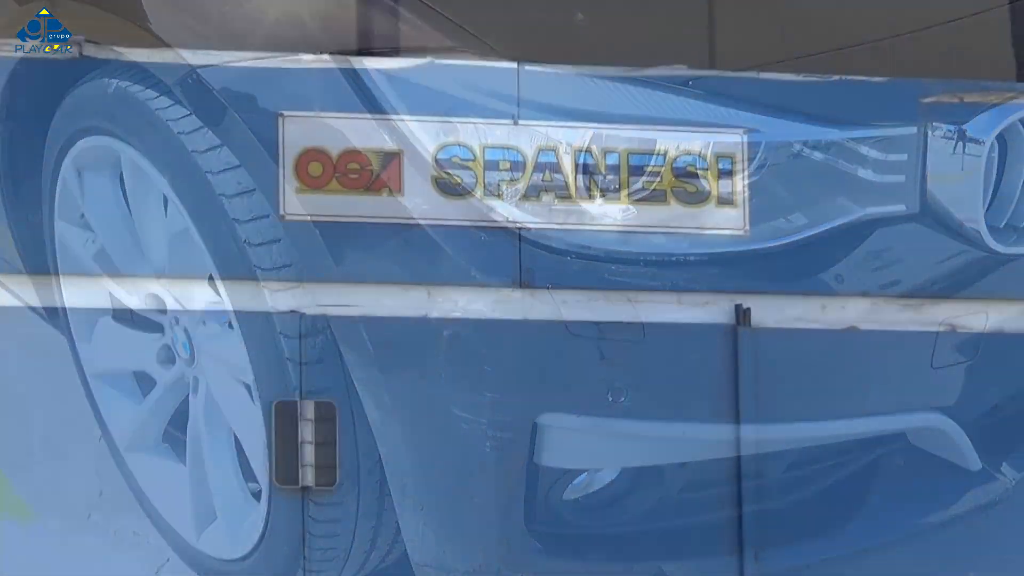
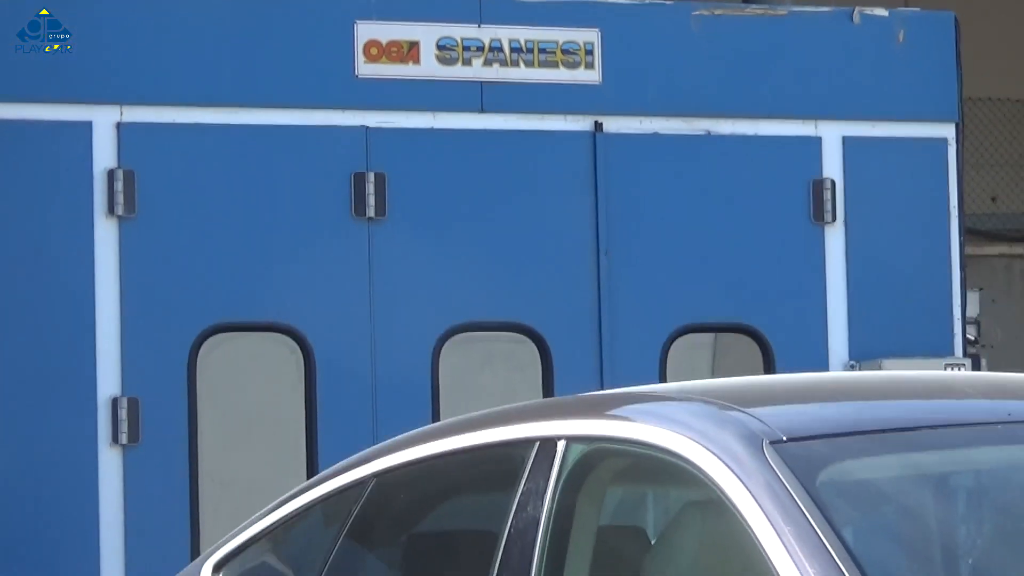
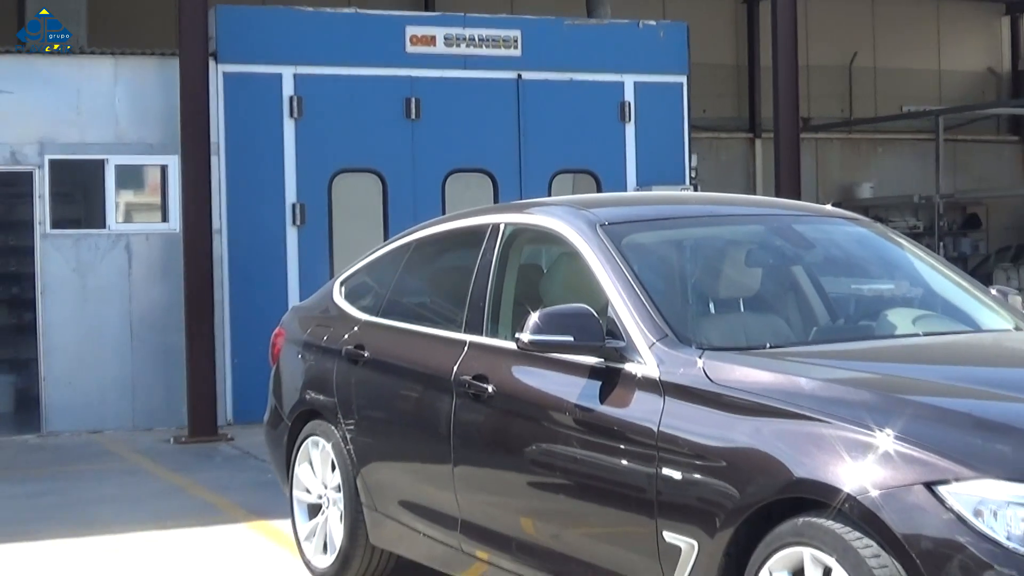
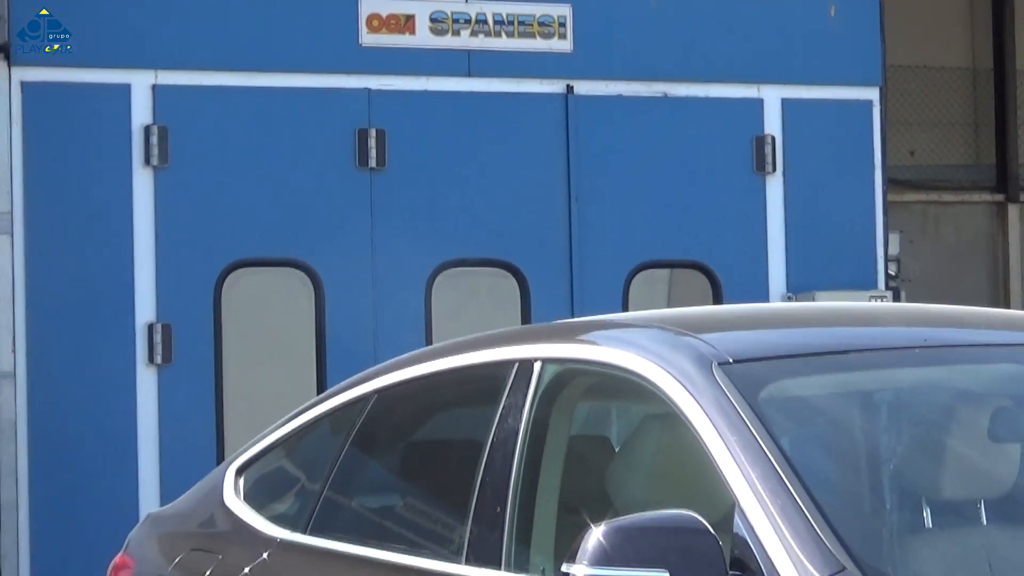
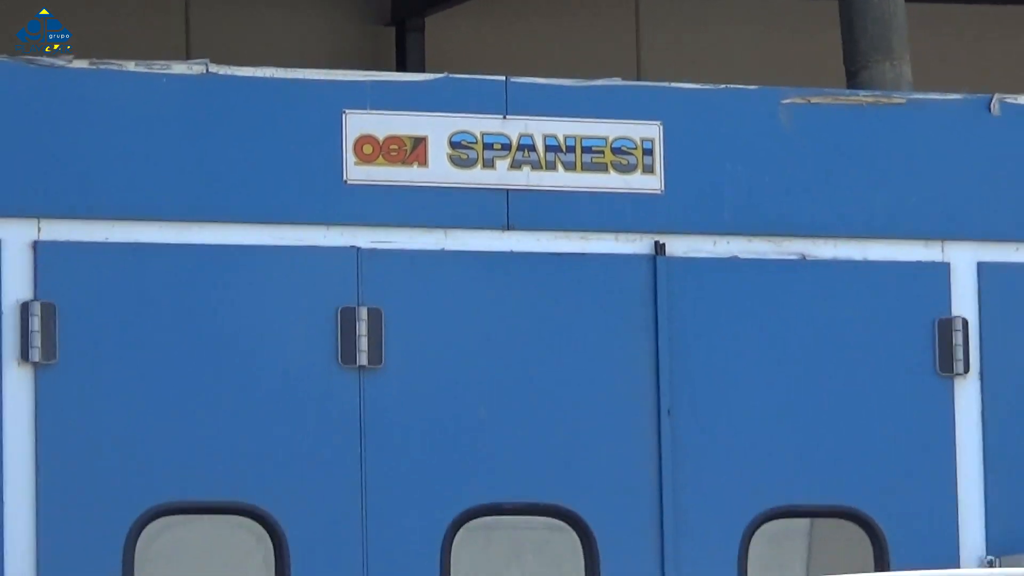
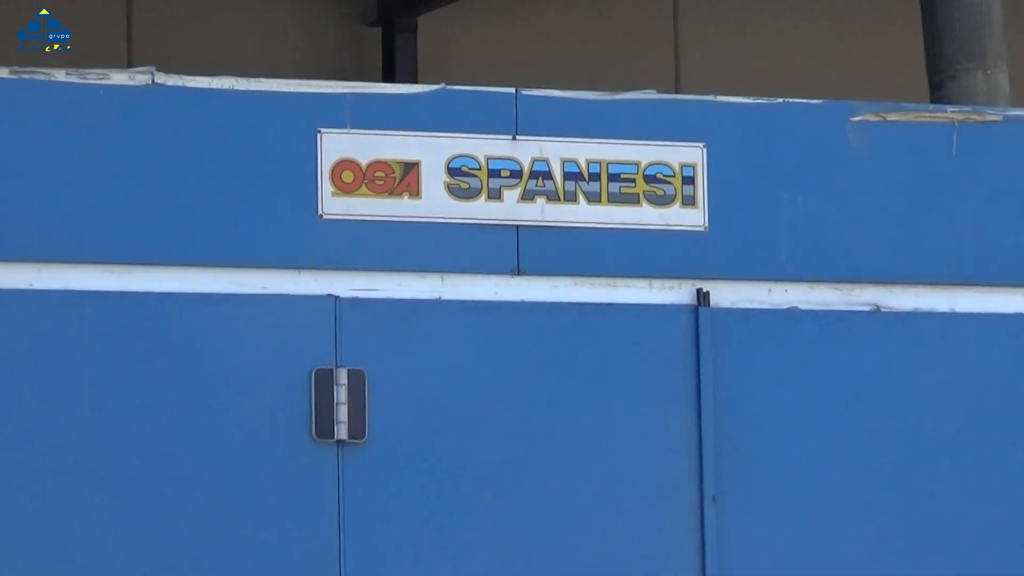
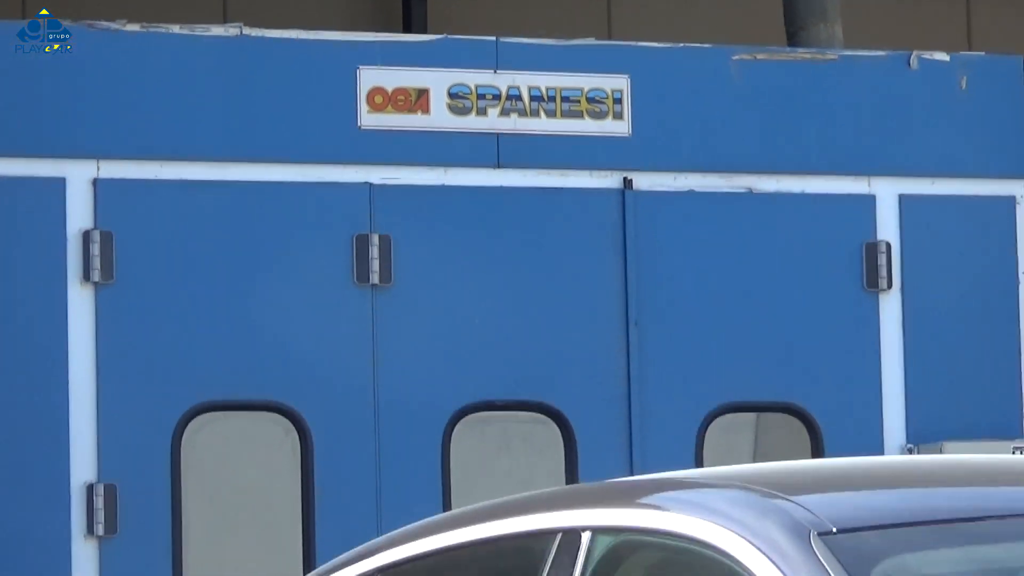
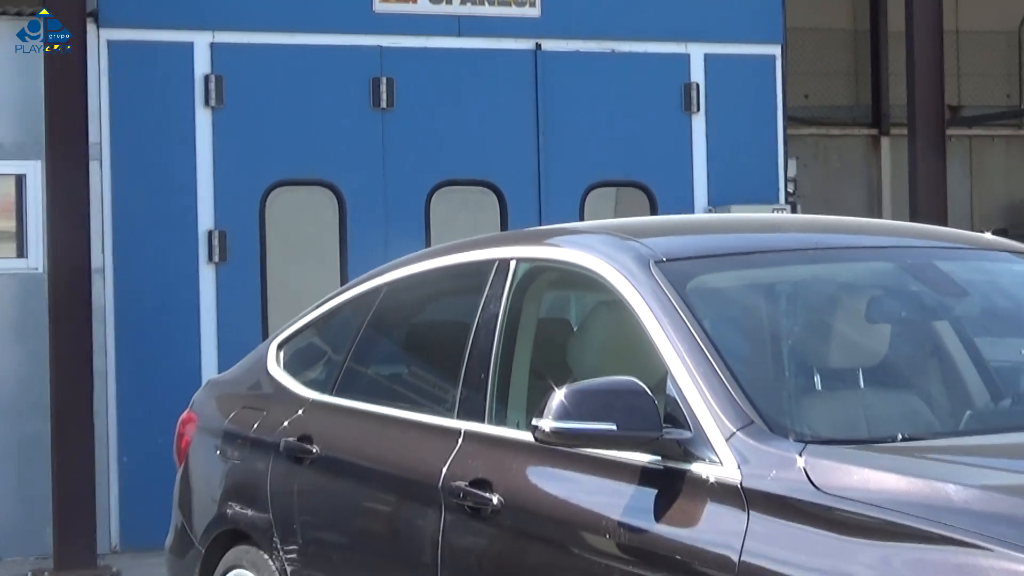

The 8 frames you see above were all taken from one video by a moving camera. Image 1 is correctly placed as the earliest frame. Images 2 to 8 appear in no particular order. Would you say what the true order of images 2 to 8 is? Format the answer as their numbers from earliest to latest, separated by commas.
6, 5, 7, 2, 4, 8, 3
